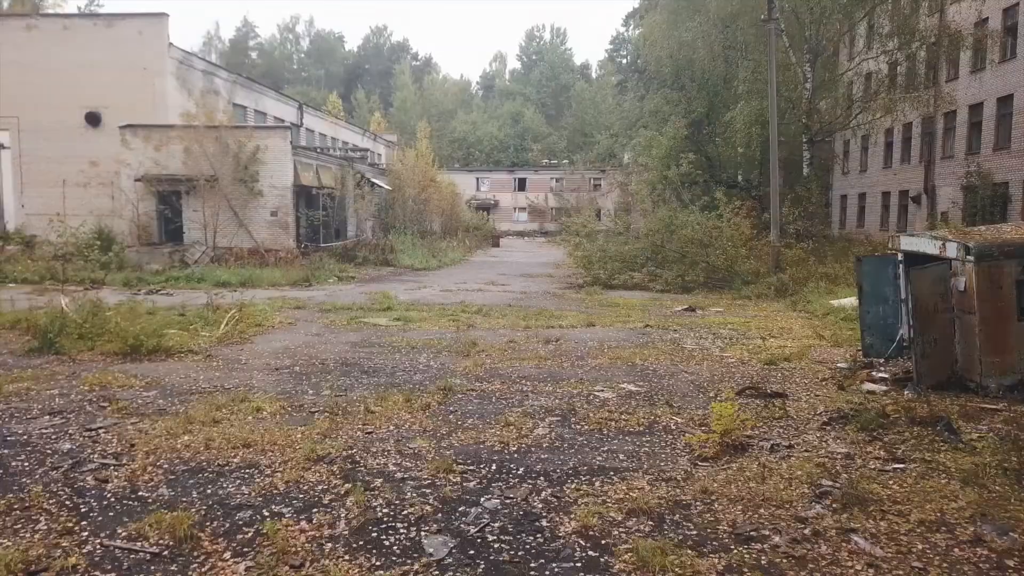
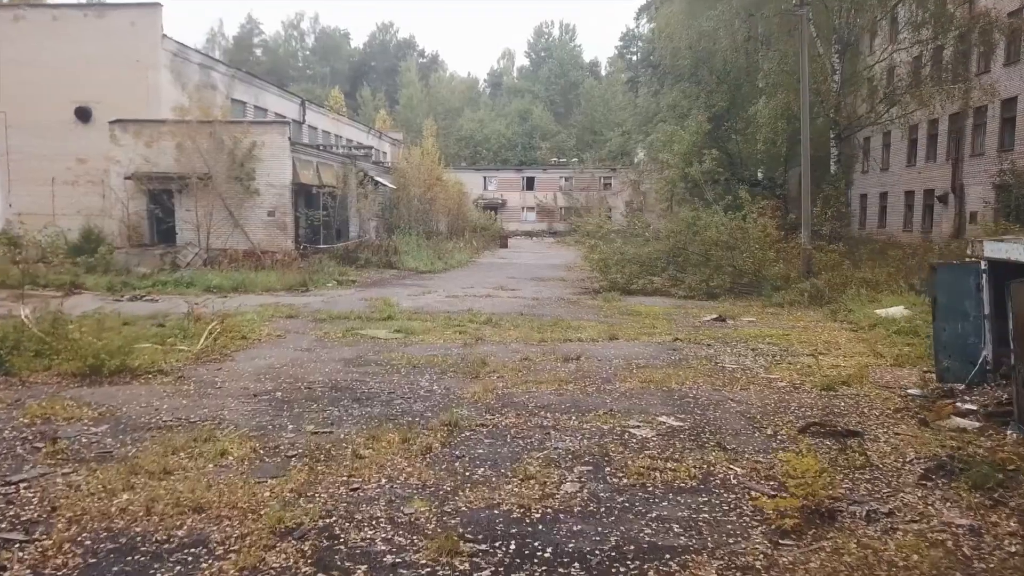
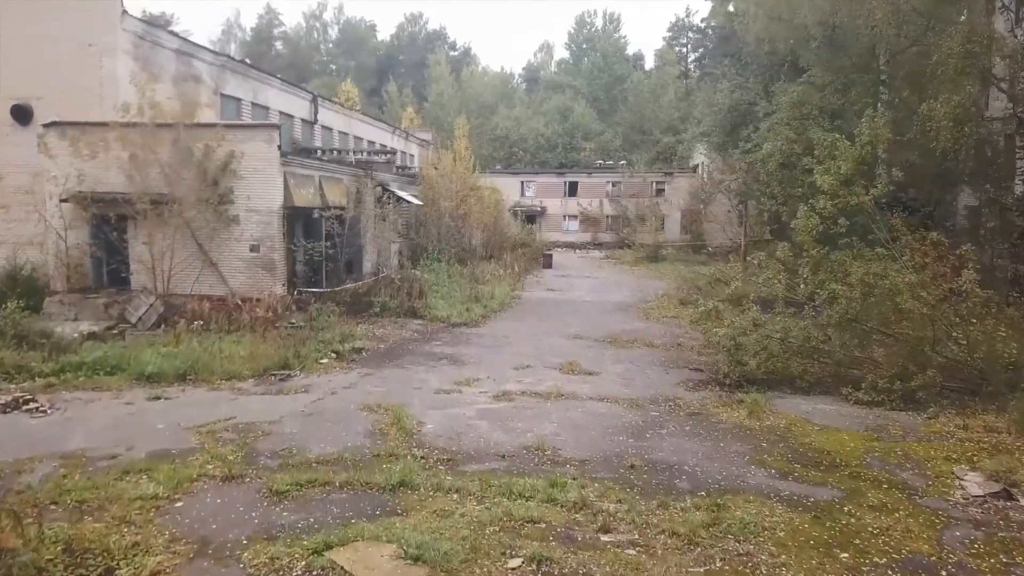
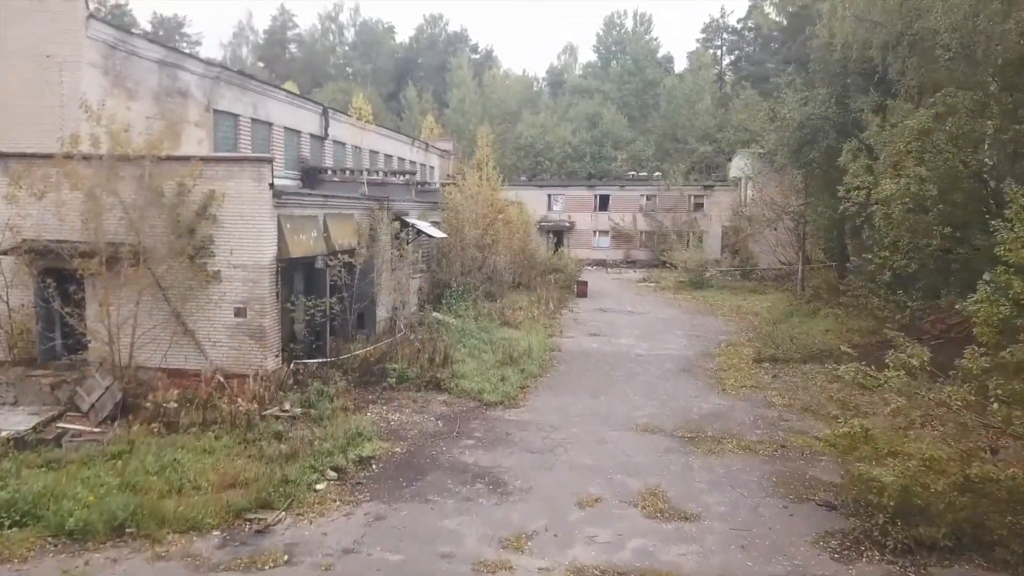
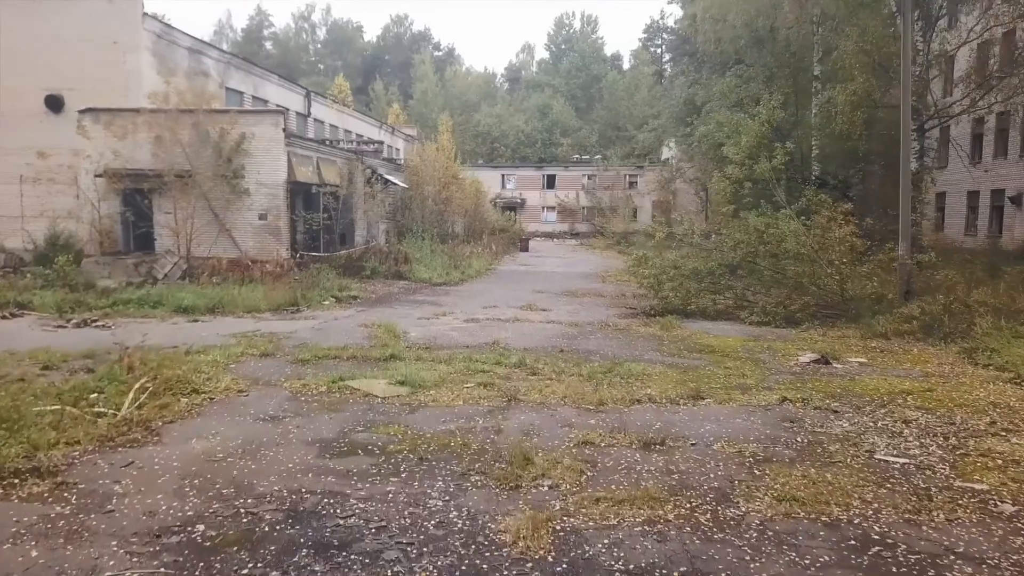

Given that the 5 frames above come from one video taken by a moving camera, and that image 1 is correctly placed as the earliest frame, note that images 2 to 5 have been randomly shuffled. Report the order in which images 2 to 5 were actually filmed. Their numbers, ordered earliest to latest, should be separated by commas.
2, 5, 3, 4
